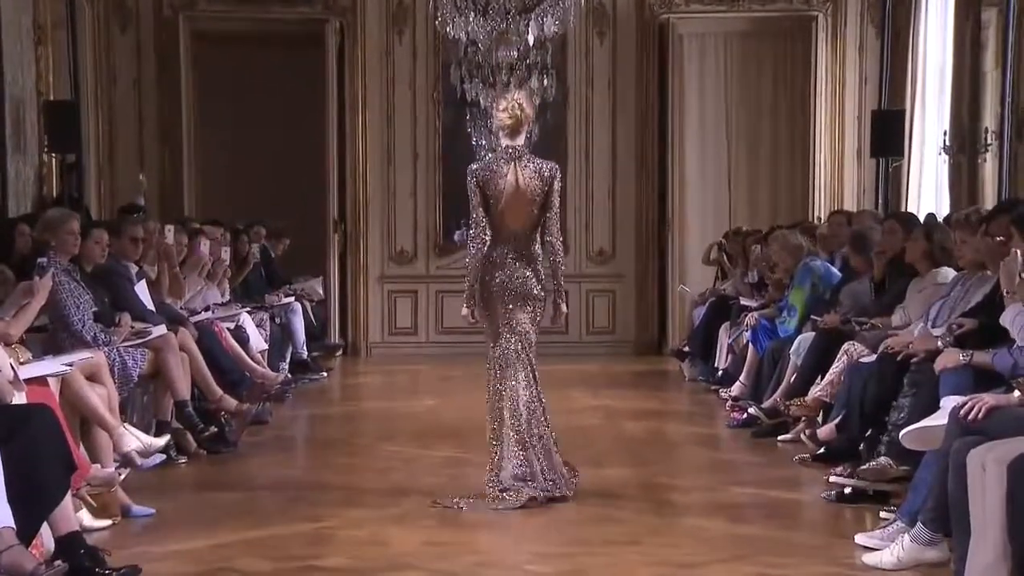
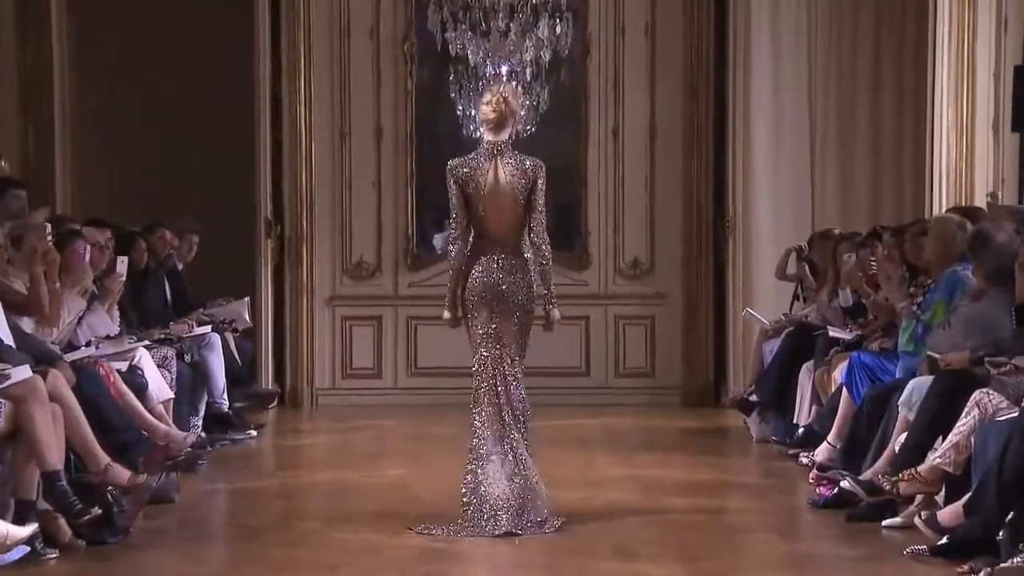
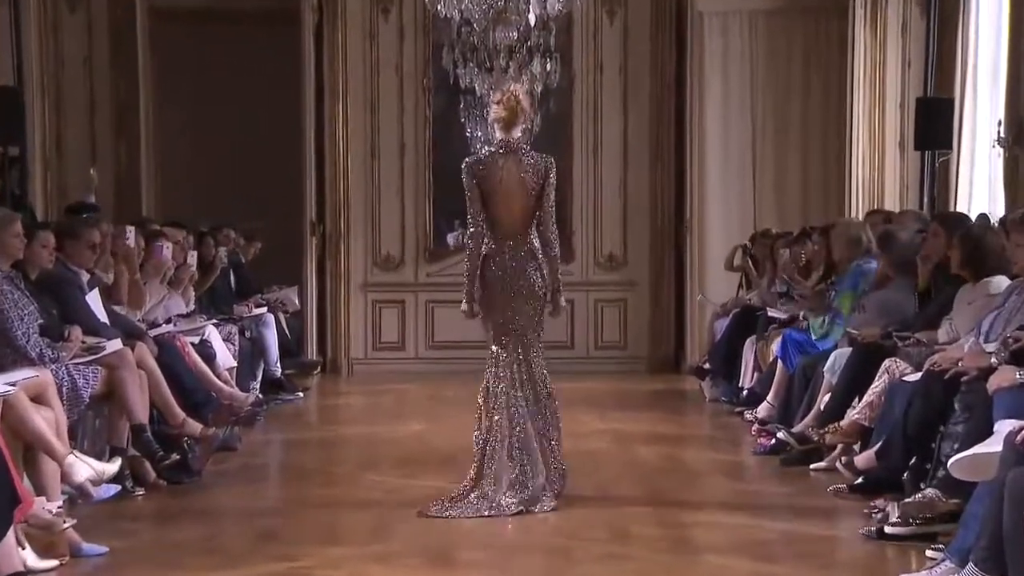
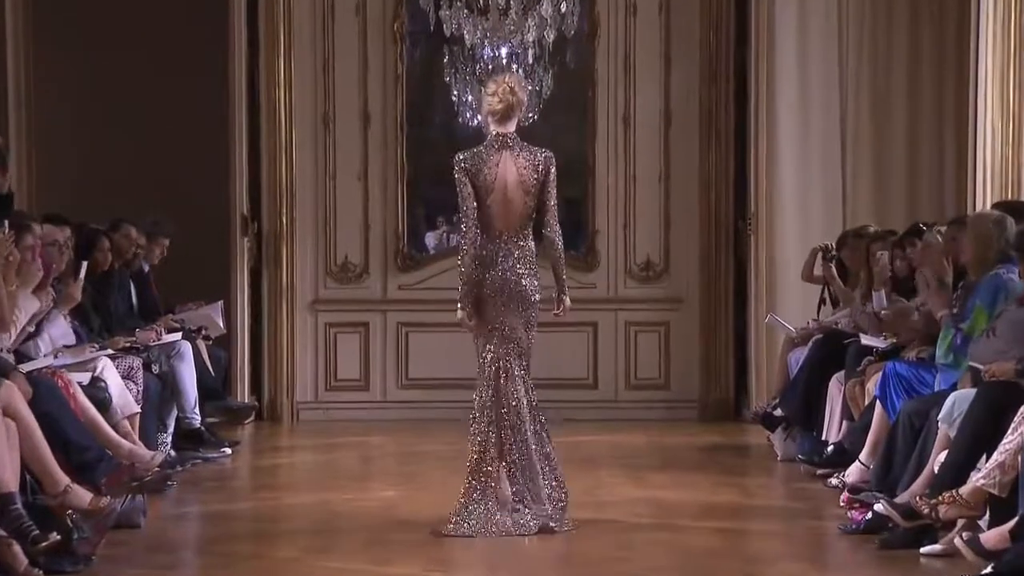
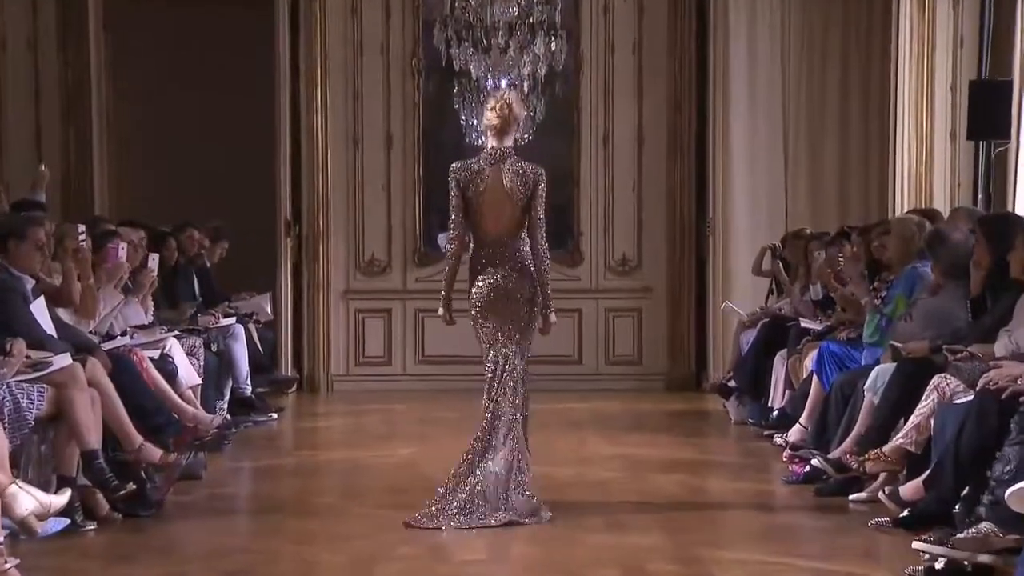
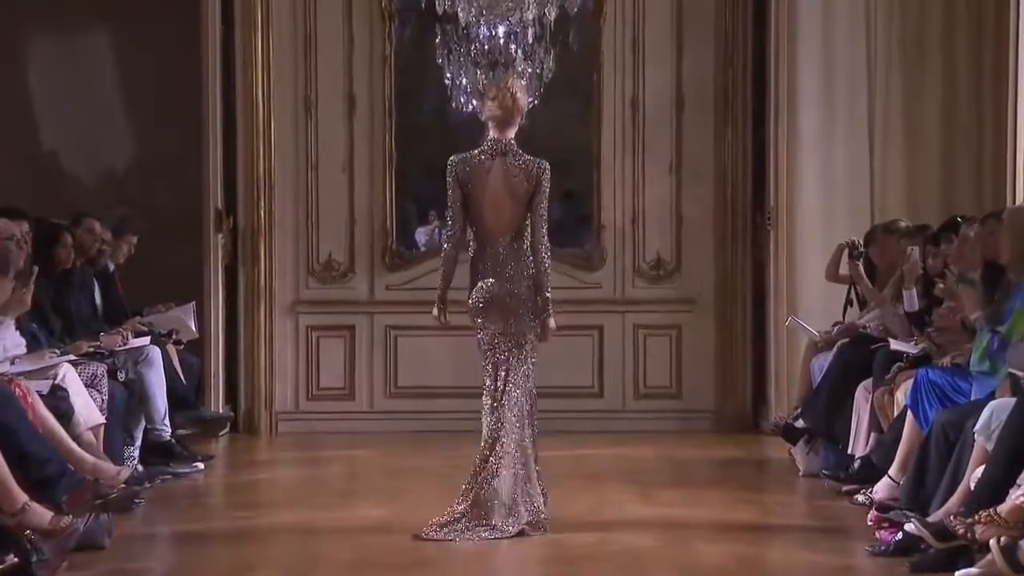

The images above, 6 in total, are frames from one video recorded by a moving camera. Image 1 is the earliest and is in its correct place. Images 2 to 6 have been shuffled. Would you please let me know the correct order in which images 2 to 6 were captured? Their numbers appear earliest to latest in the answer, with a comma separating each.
3, 5, 2, 4, 6
